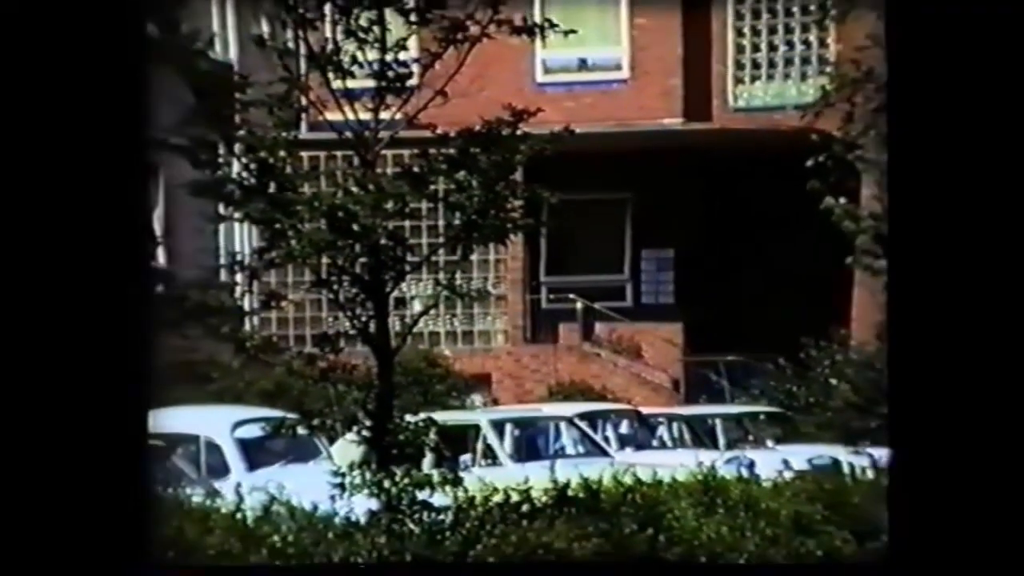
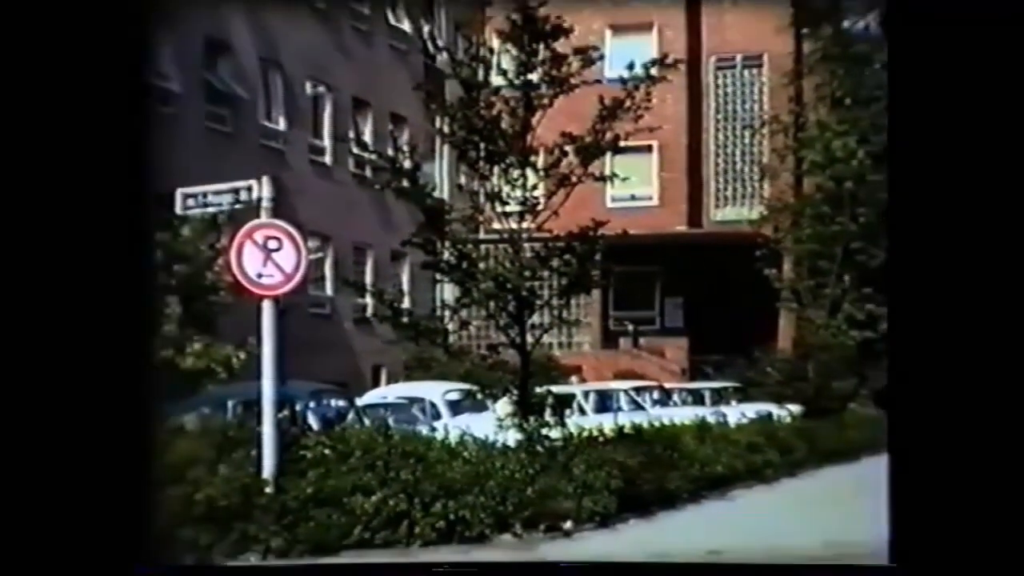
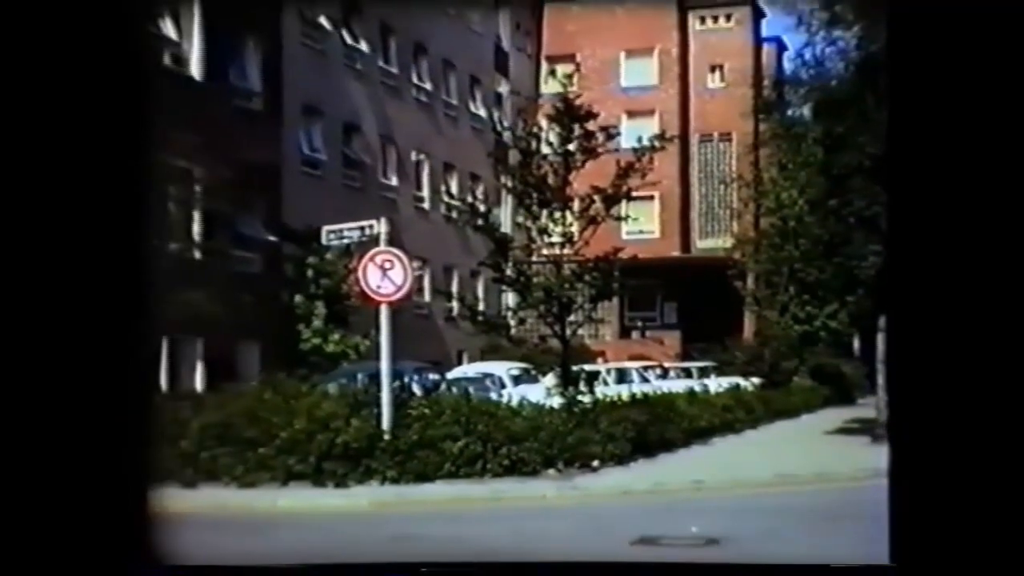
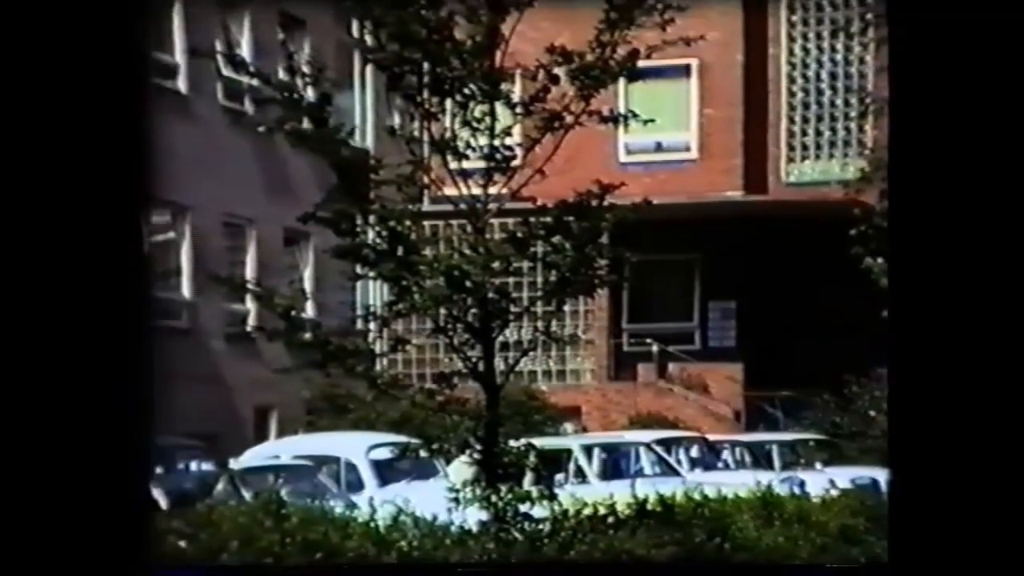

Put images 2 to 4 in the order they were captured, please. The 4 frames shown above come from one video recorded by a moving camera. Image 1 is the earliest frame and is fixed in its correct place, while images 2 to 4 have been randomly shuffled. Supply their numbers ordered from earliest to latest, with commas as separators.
4, 2, 3
